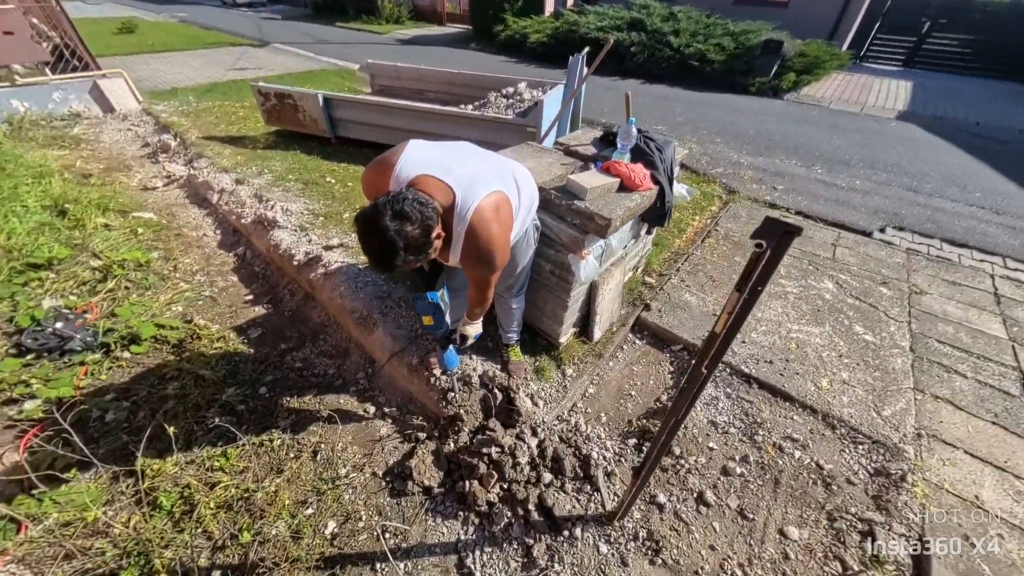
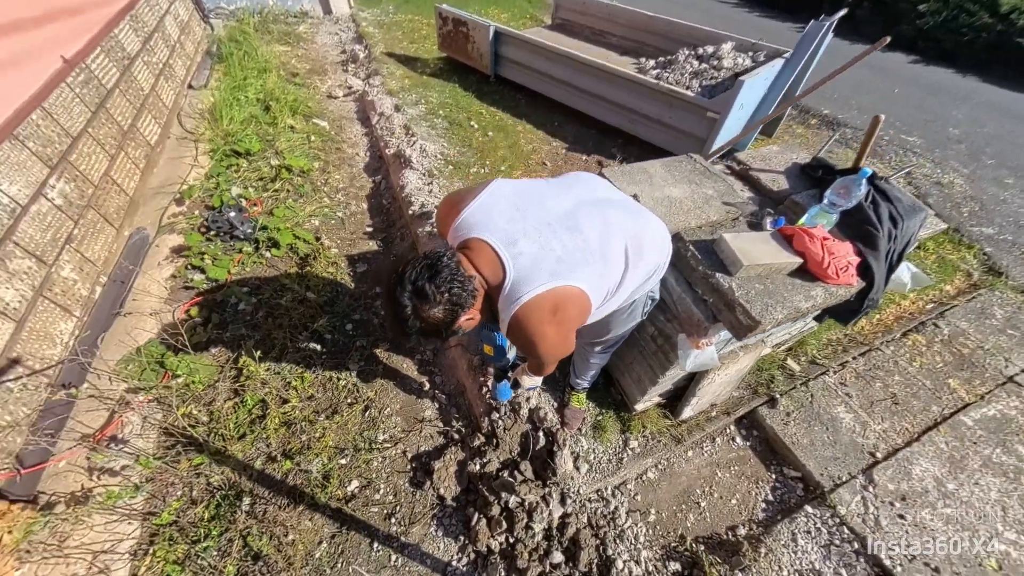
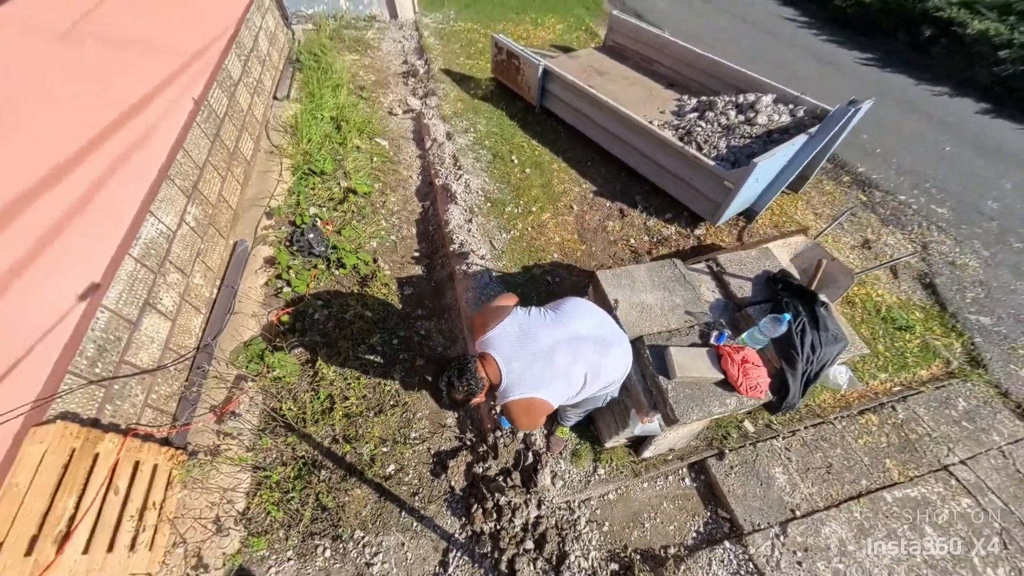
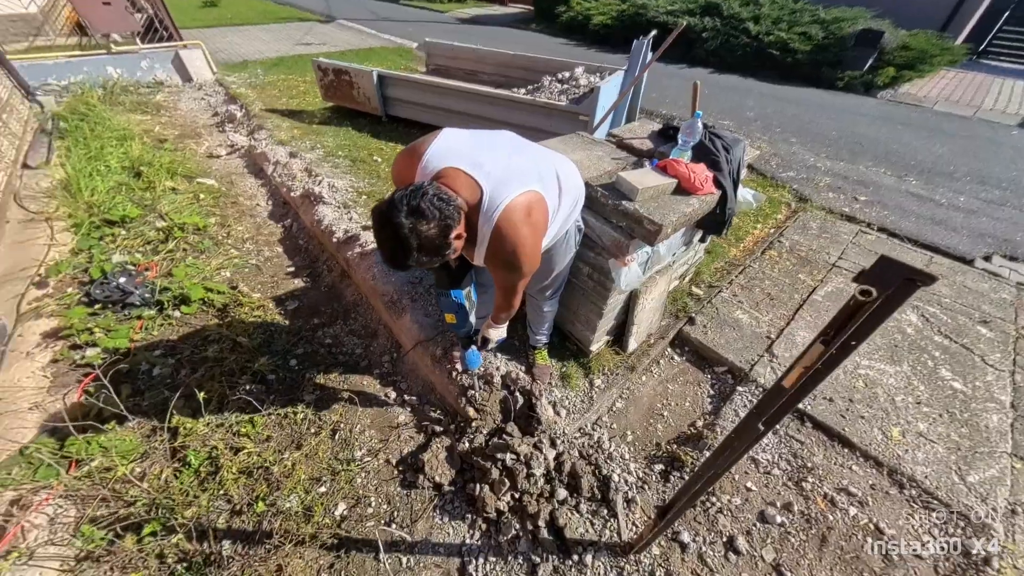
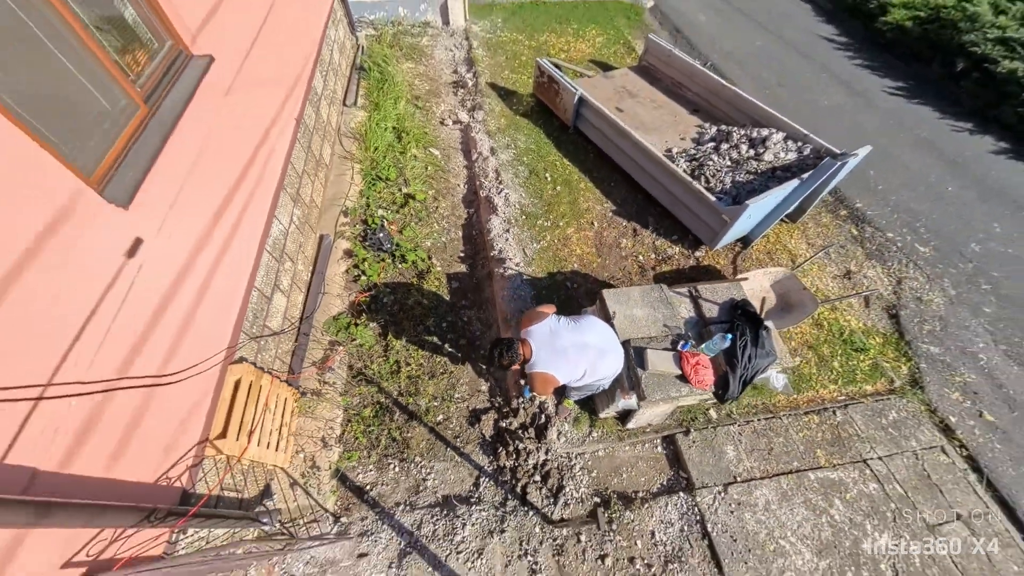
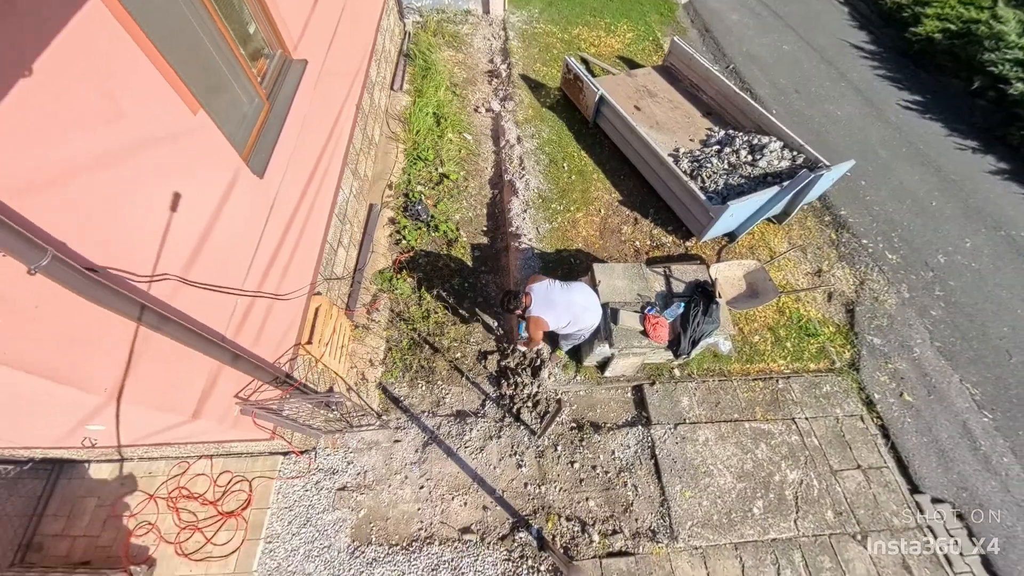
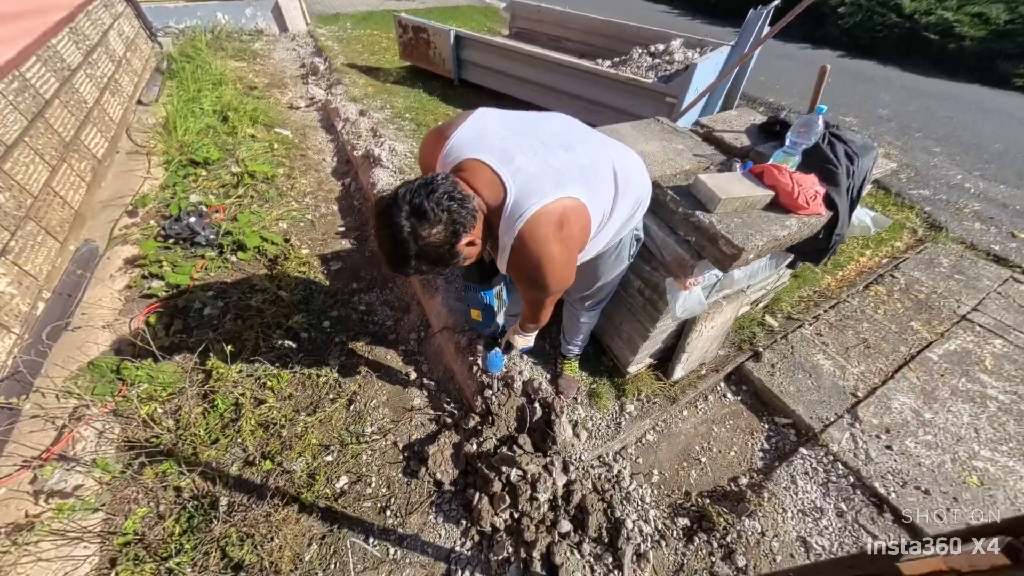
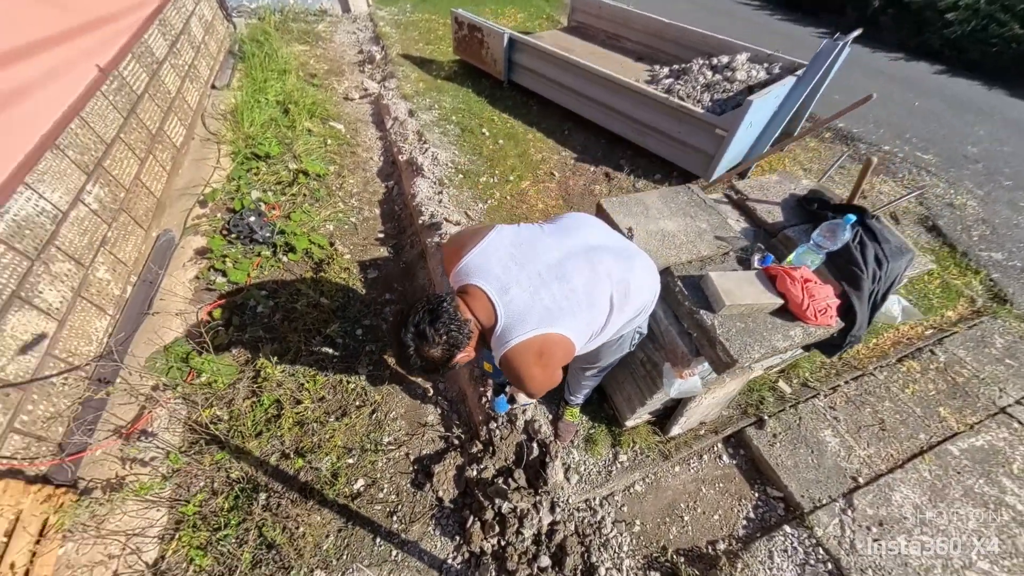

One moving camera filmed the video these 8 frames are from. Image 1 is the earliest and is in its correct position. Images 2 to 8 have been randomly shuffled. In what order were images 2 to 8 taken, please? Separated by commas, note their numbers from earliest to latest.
4, 7, 2, 8, 3, 5, 6
